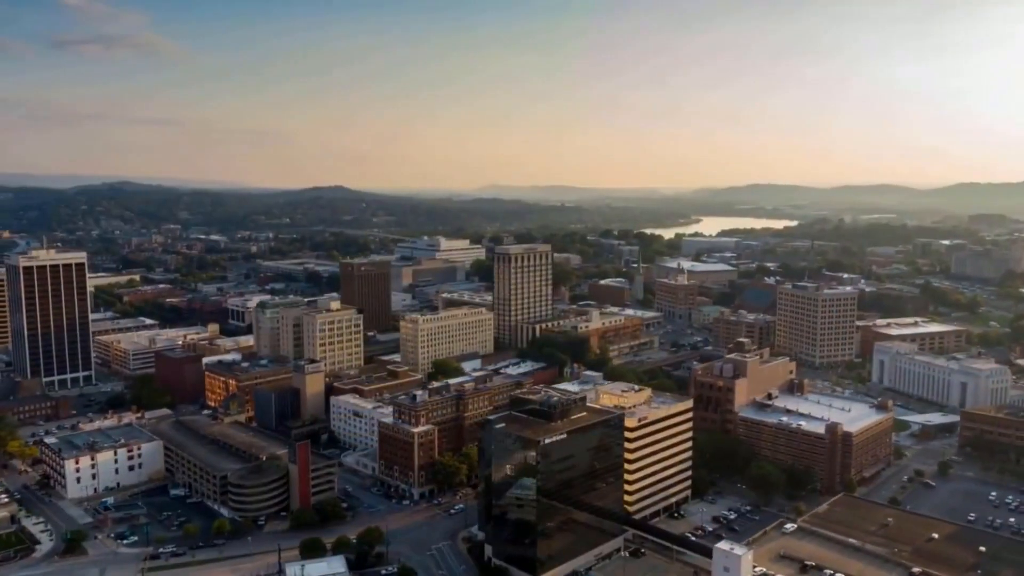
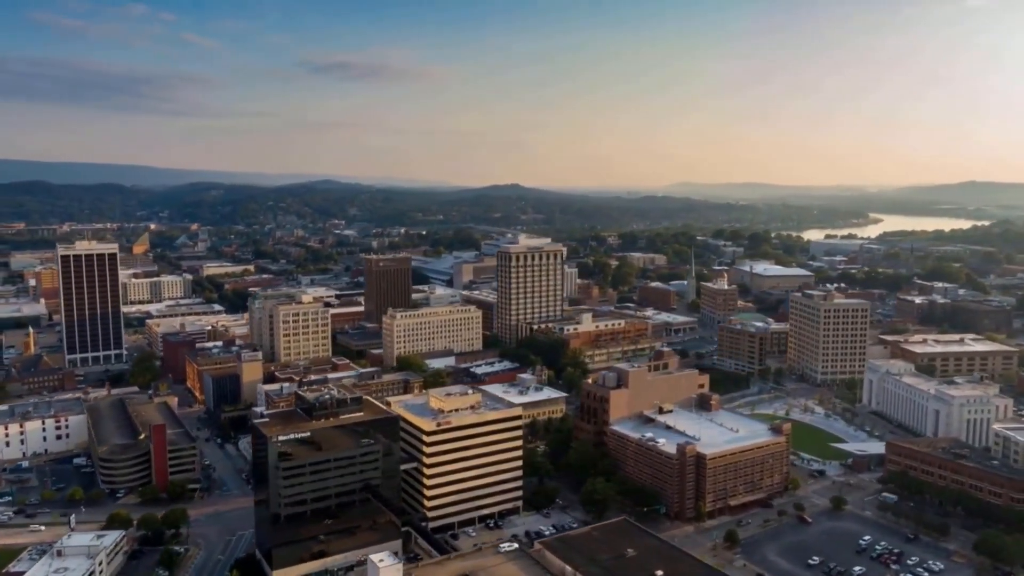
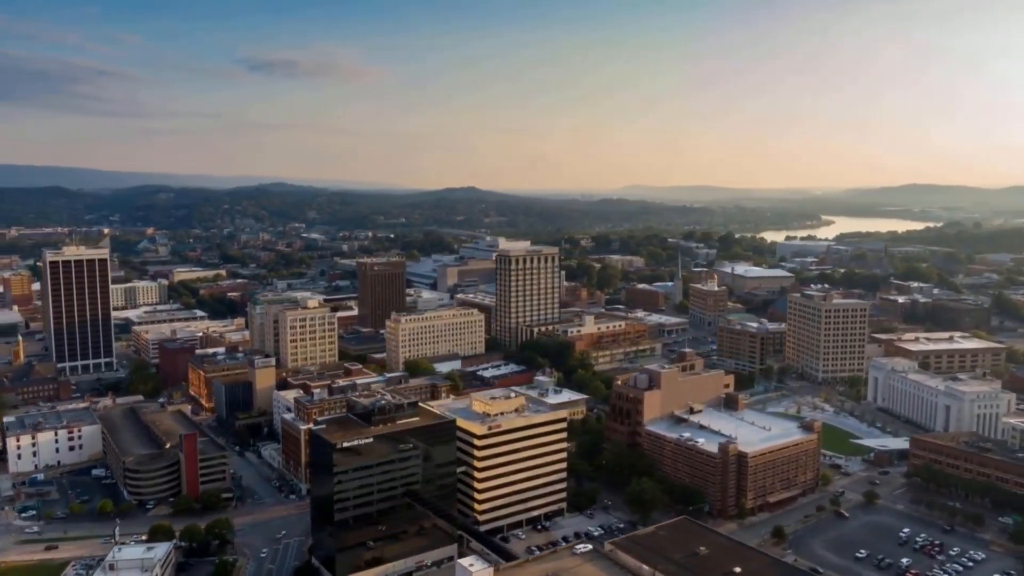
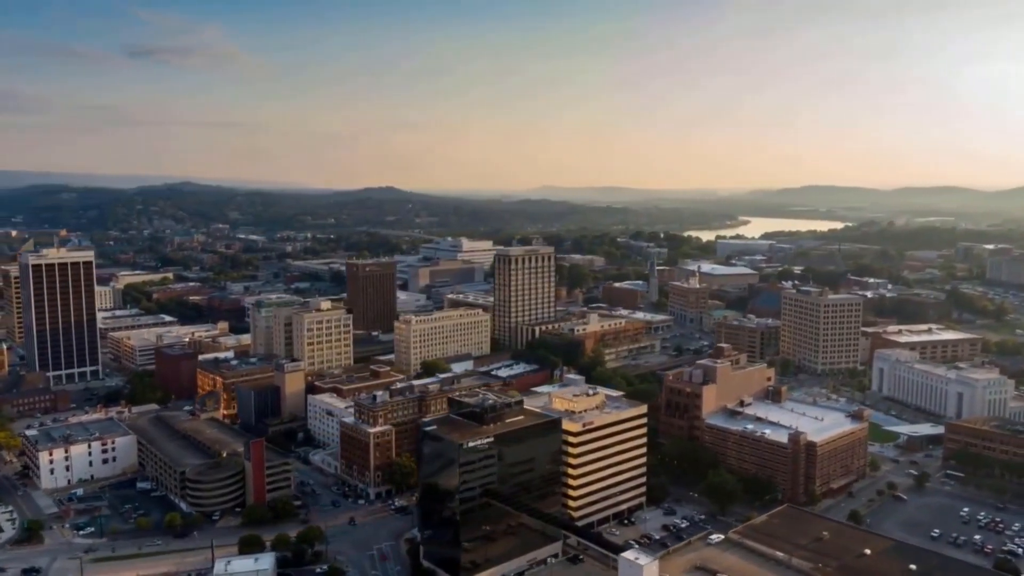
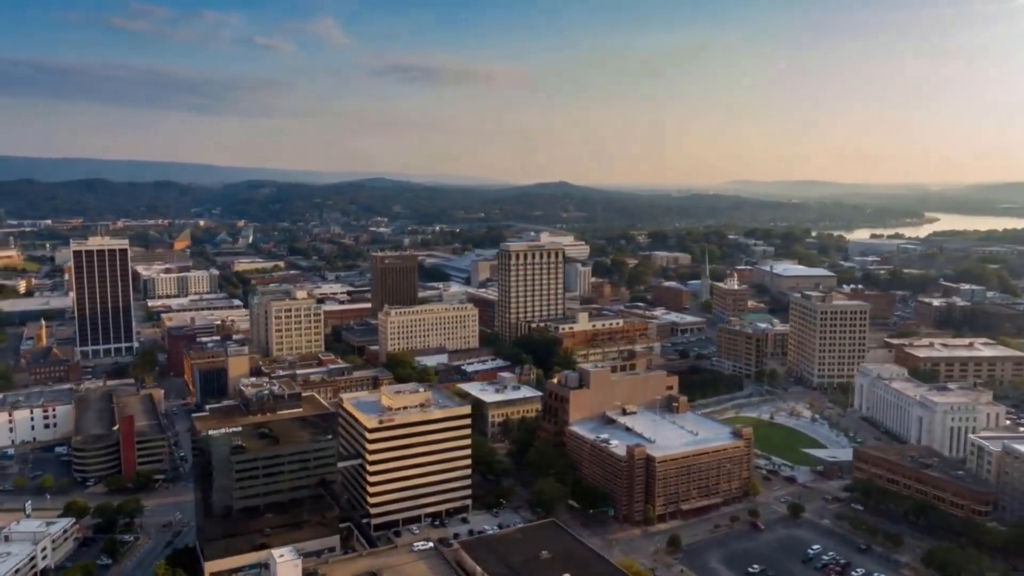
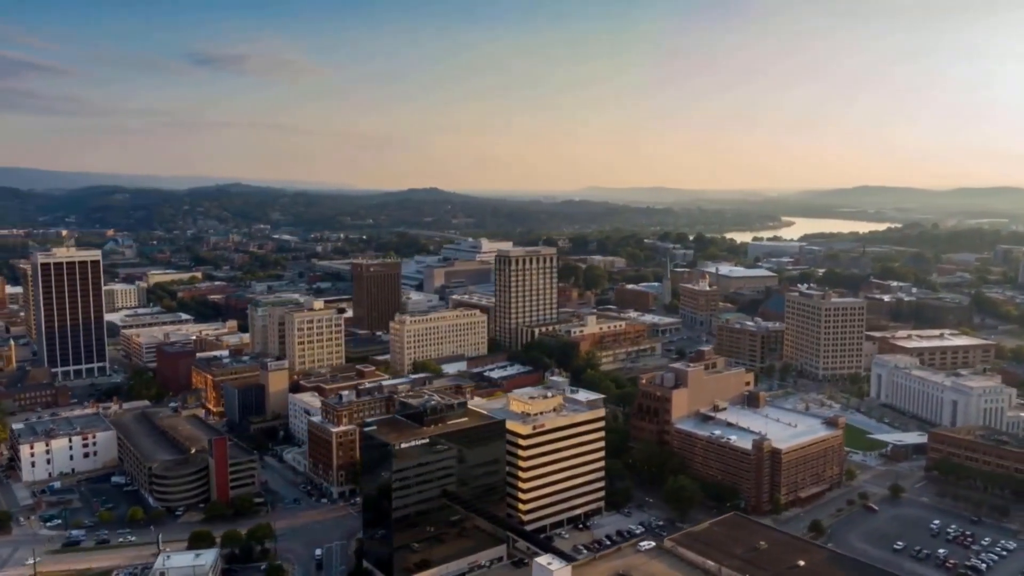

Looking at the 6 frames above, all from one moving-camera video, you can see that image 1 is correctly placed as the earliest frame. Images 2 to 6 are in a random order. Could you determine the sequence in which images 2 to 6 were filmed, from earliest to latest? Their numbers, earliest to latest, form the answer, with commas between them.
4, 6, 3, 2, 5
